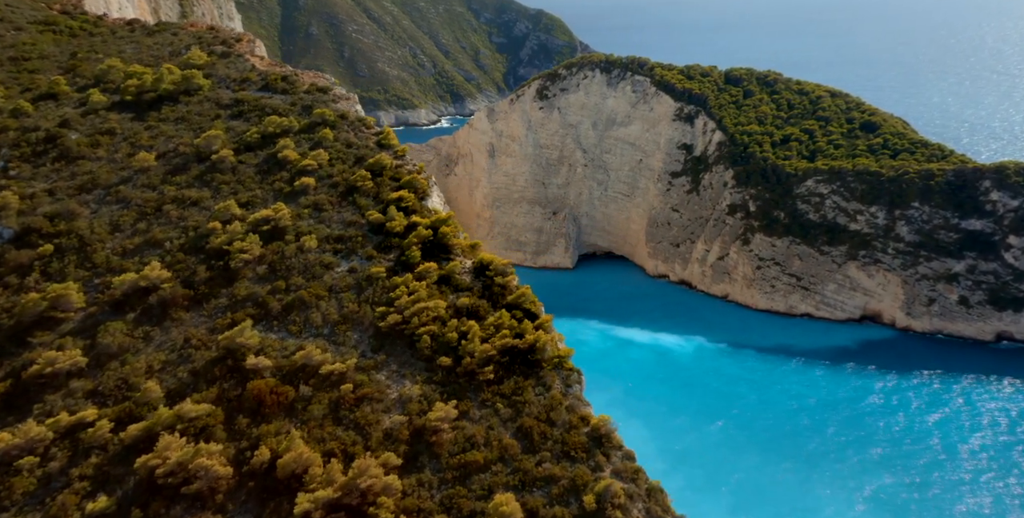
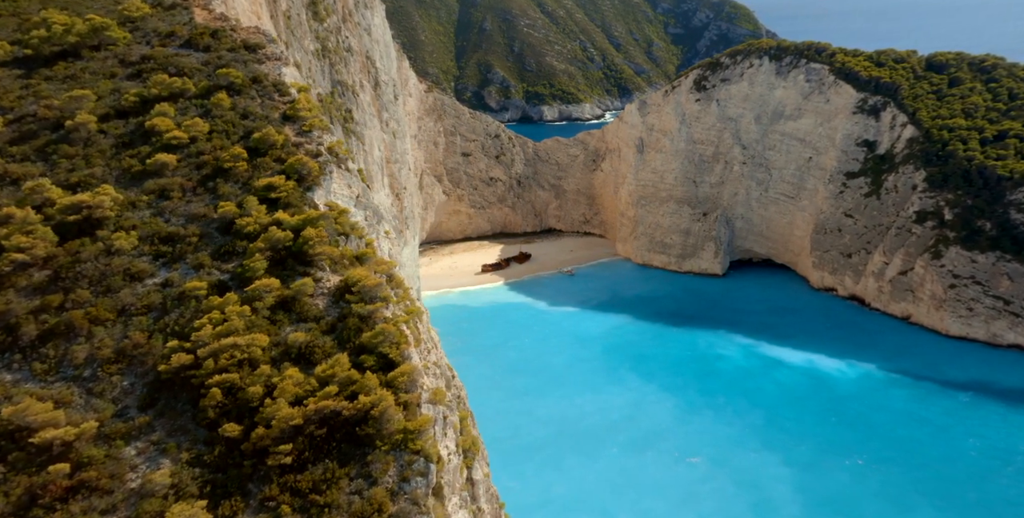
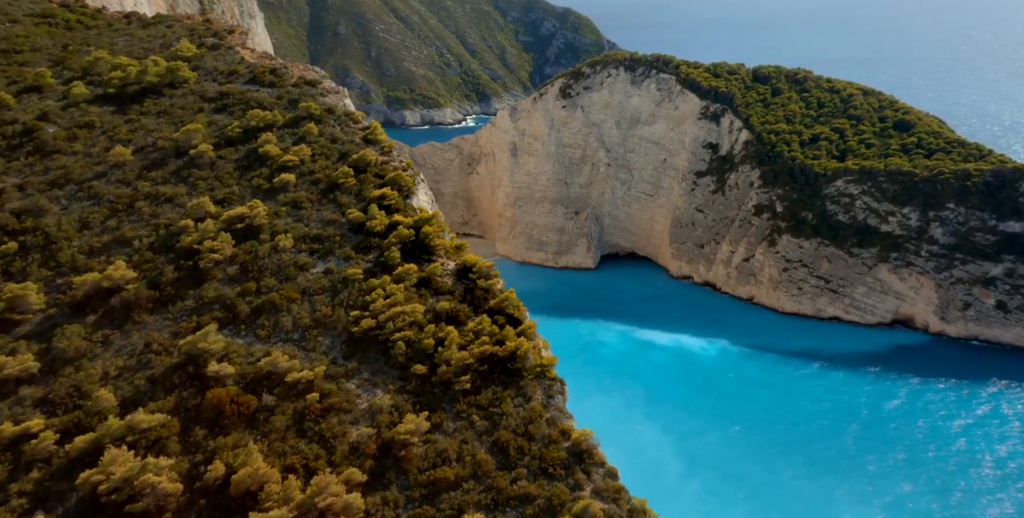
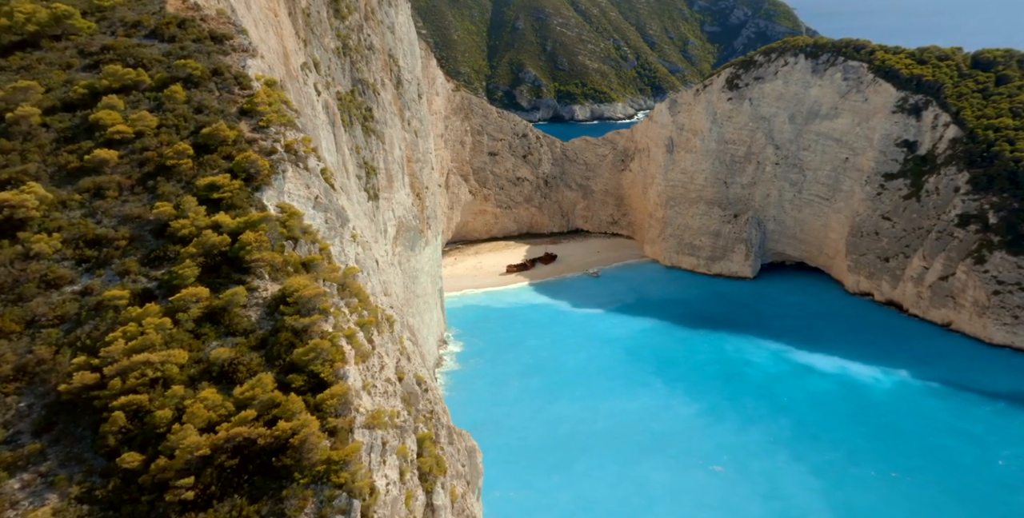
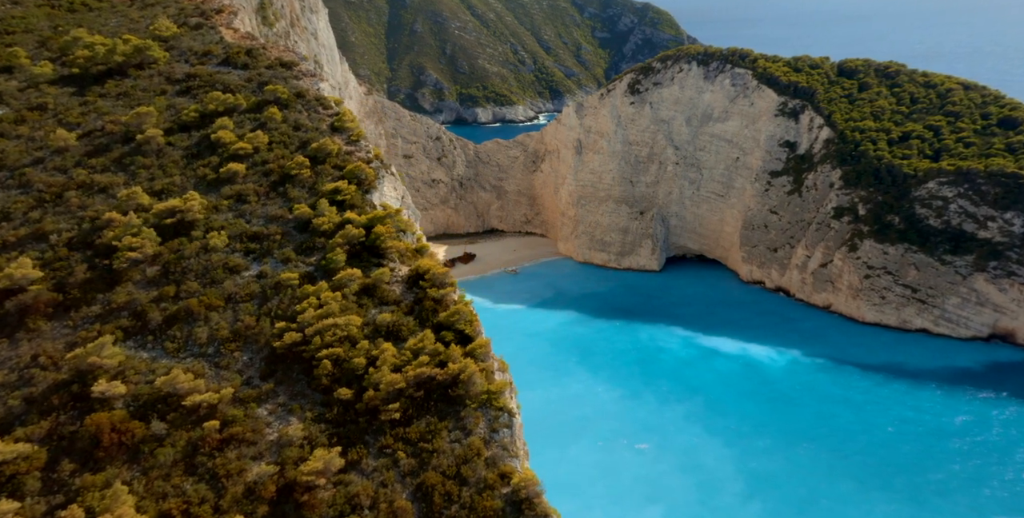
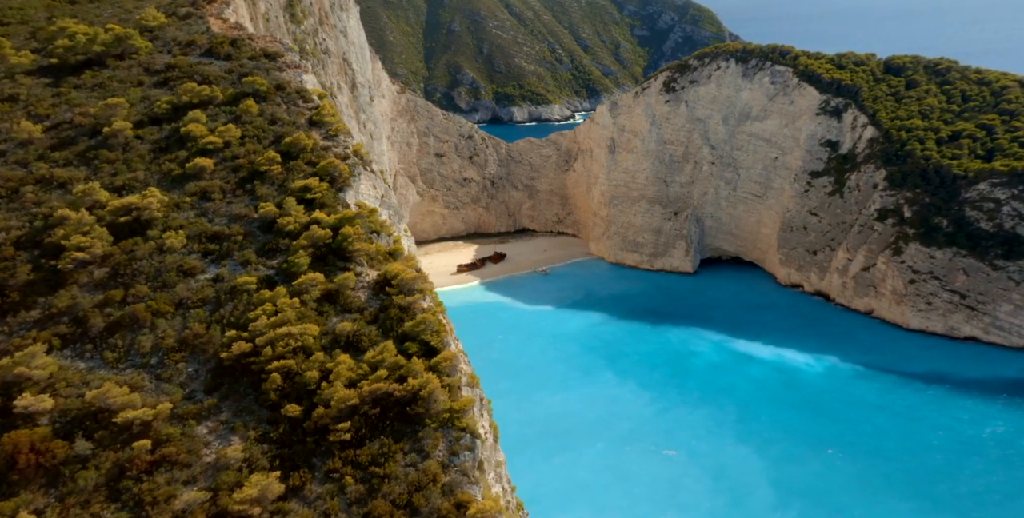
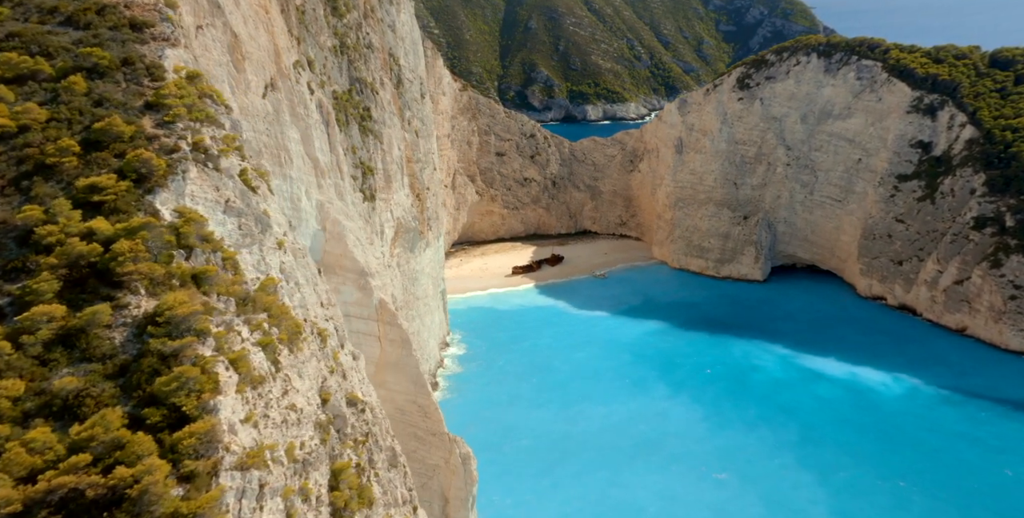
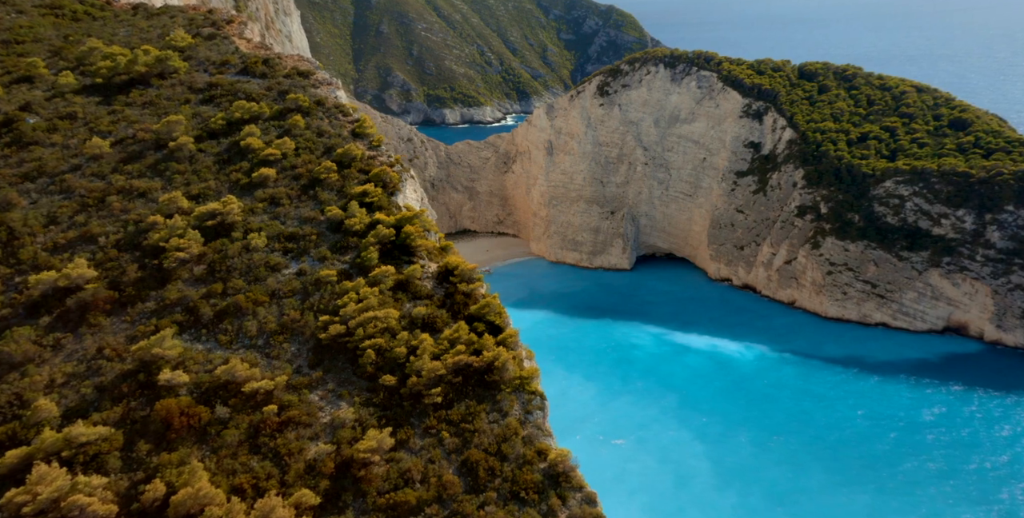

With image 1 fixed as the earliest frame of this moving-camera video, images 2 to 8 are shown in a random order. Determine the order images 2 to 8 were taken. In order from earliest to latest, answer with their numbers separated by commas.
3, 8, 5, 6, 2, 4, 7
